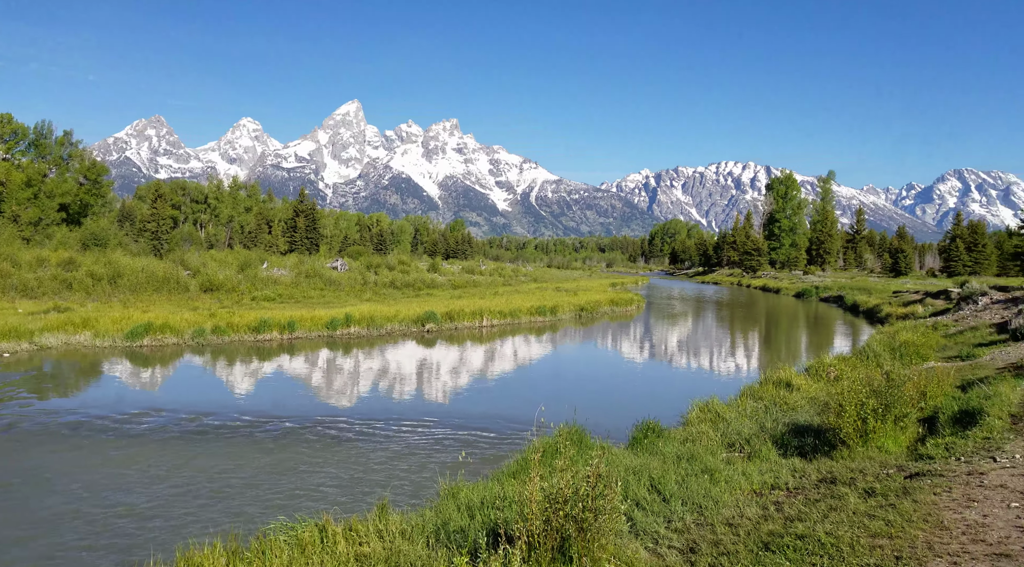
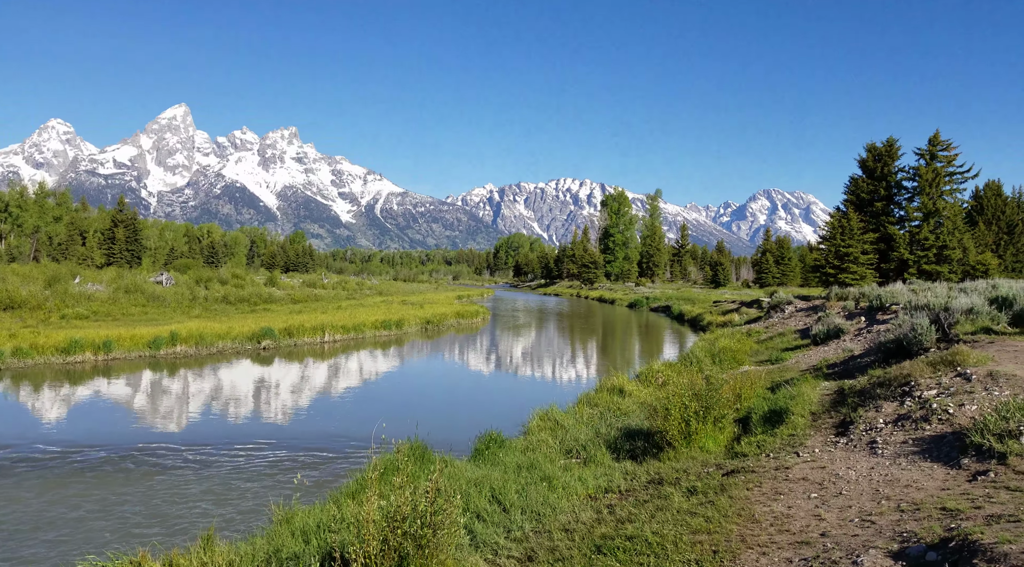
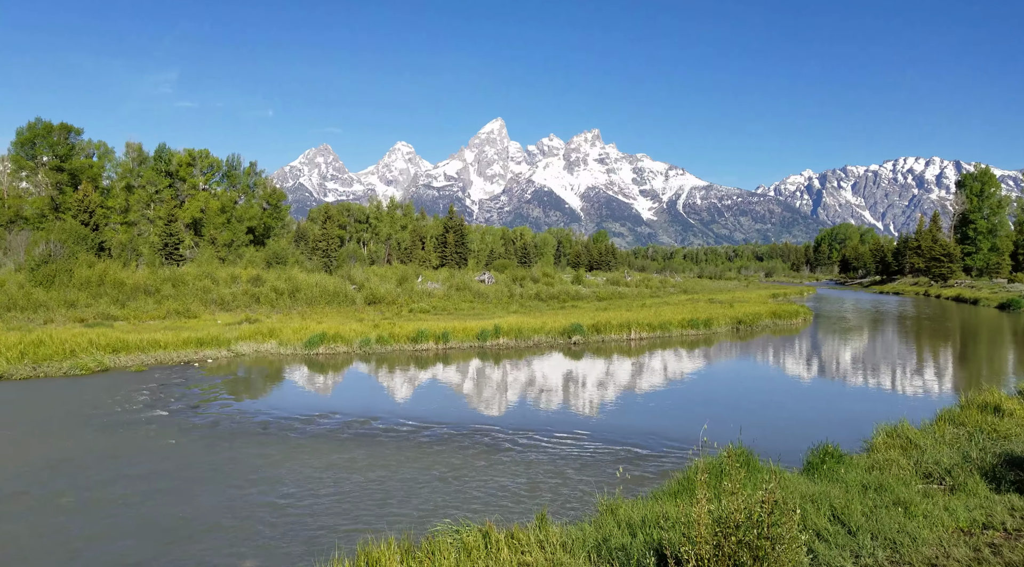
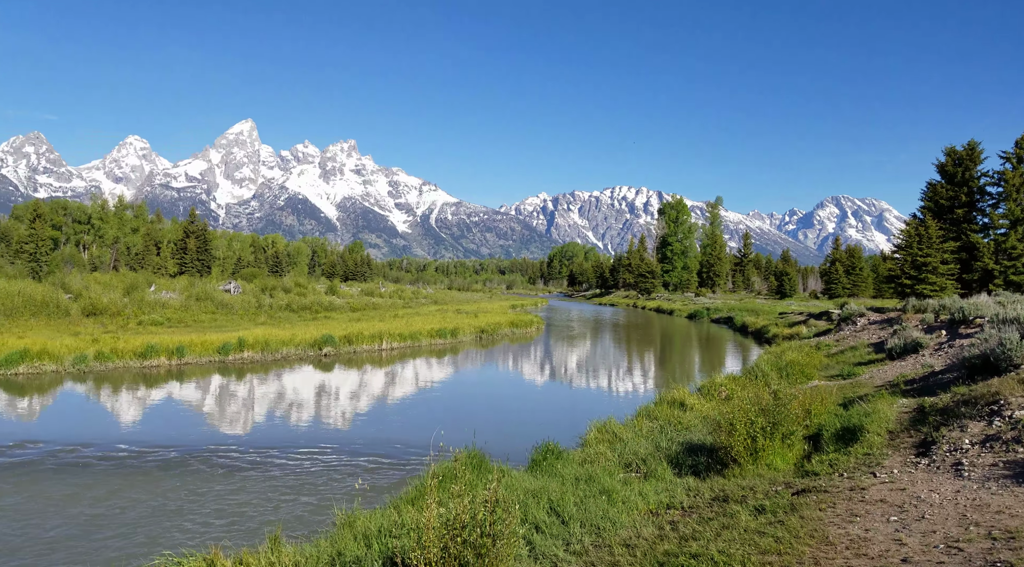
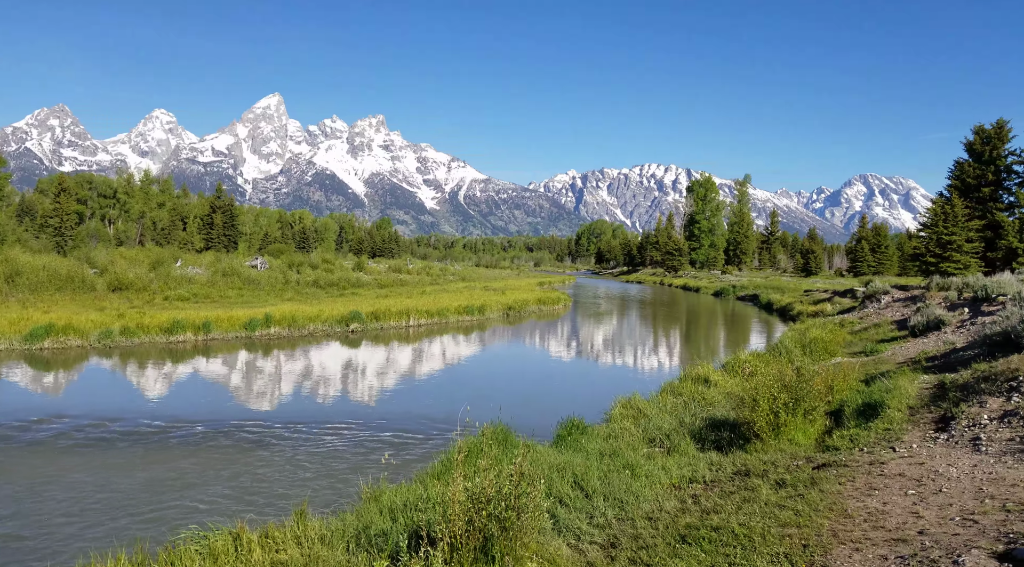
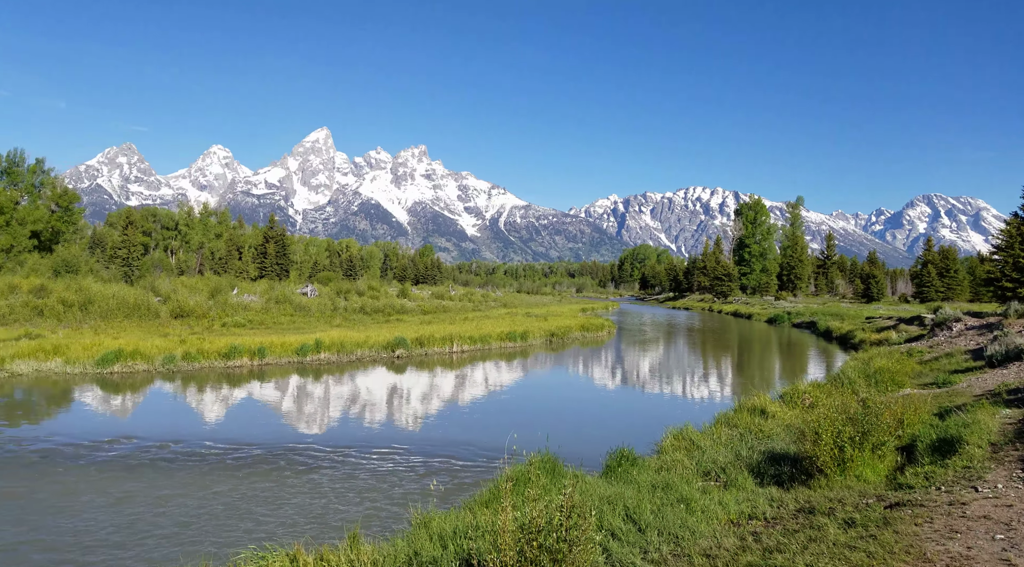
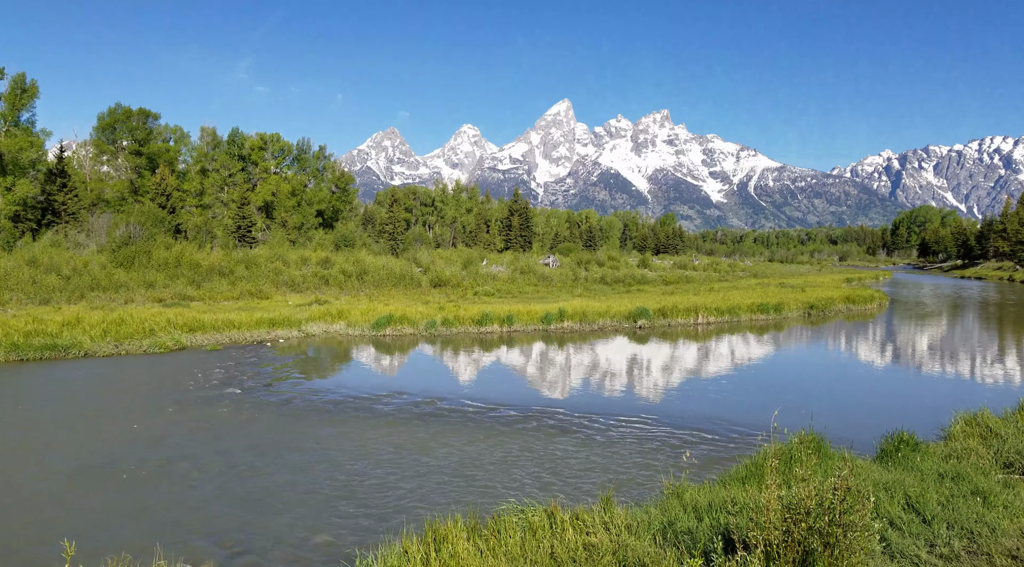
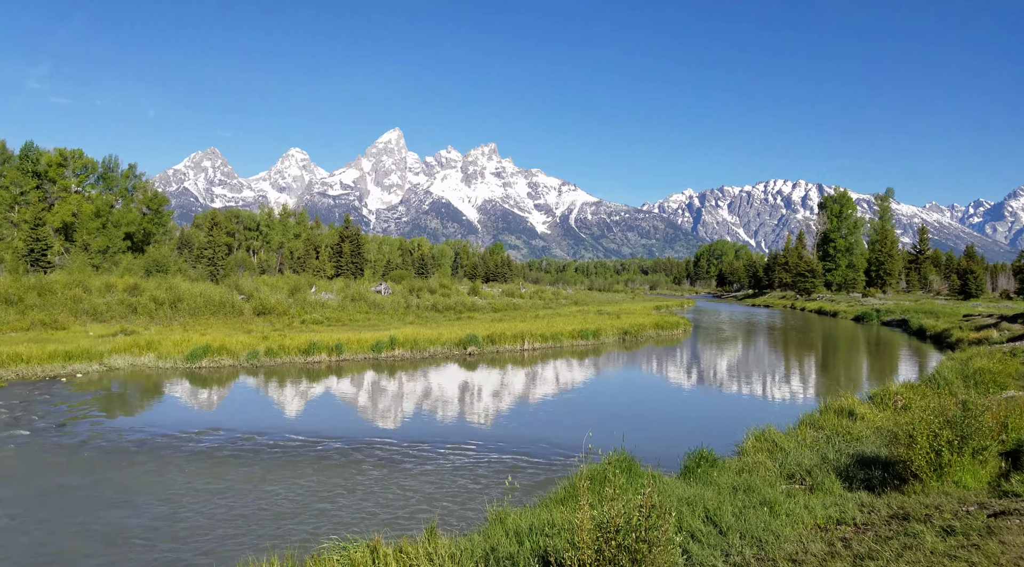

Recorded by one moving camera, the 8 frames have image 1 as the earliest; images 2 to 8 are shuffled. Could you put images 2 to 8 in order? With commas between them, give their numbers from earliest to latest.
5, 2, 4, 6, 8, 3, 7
